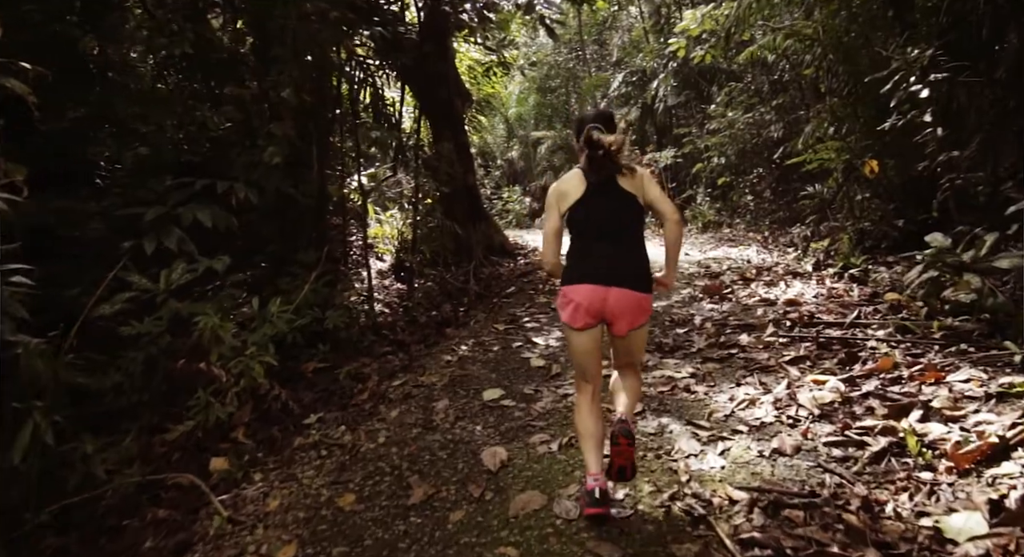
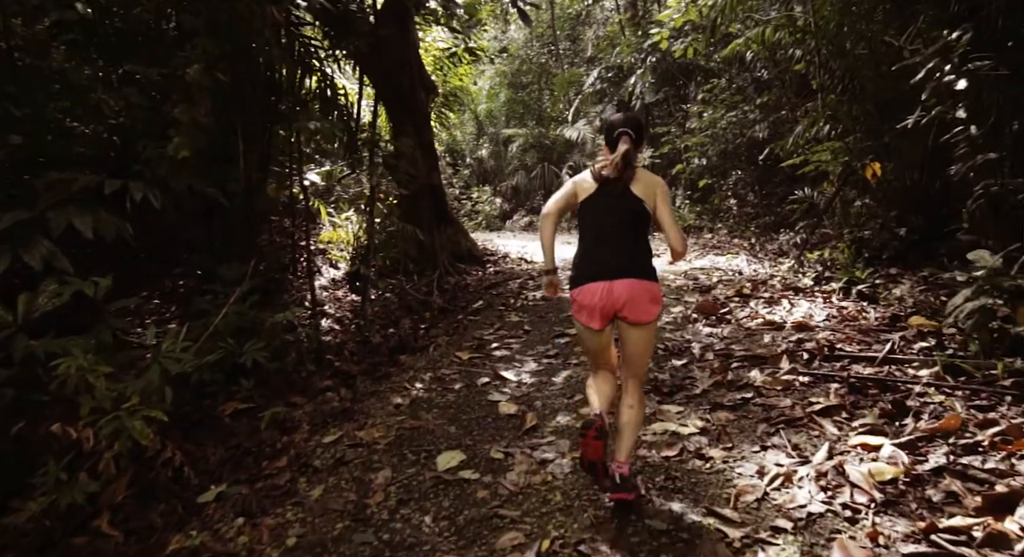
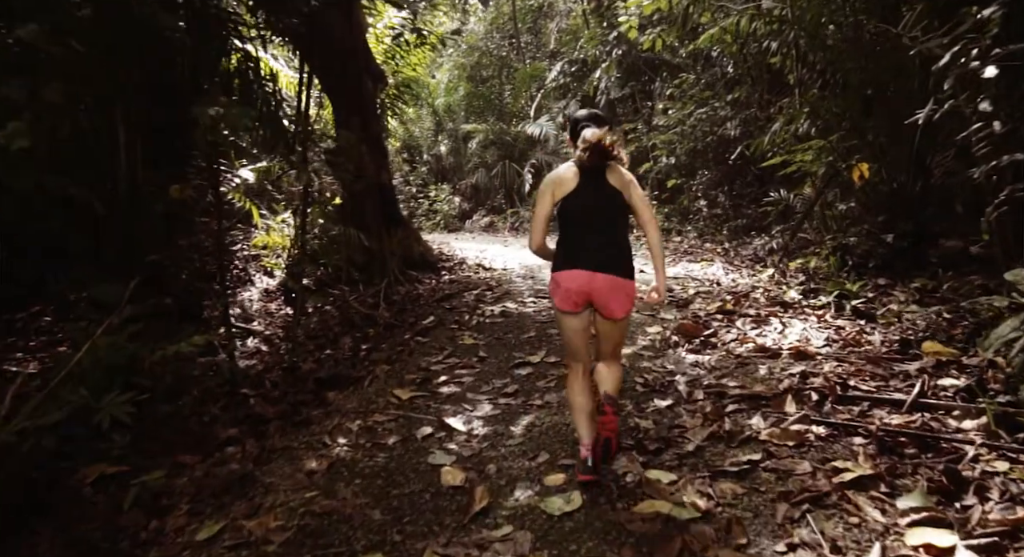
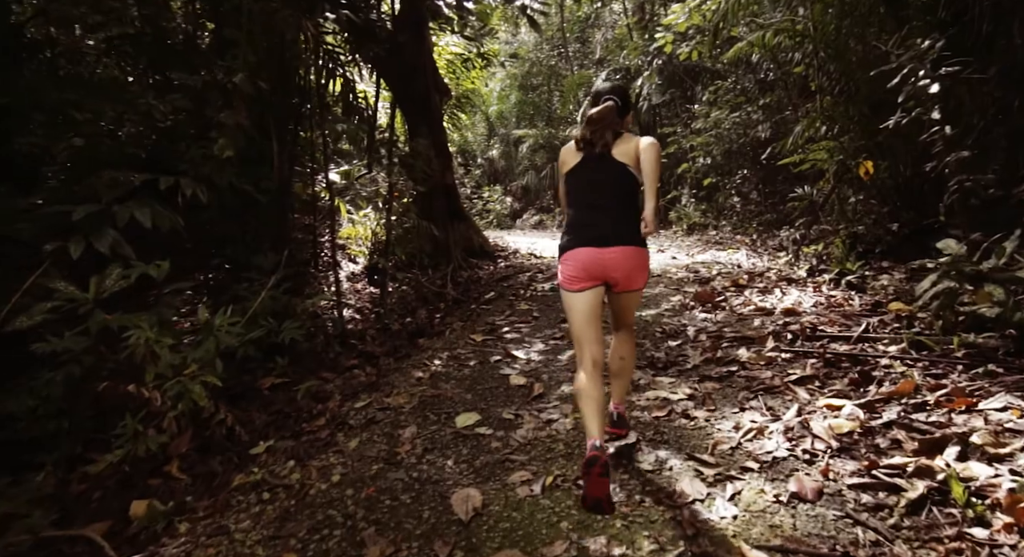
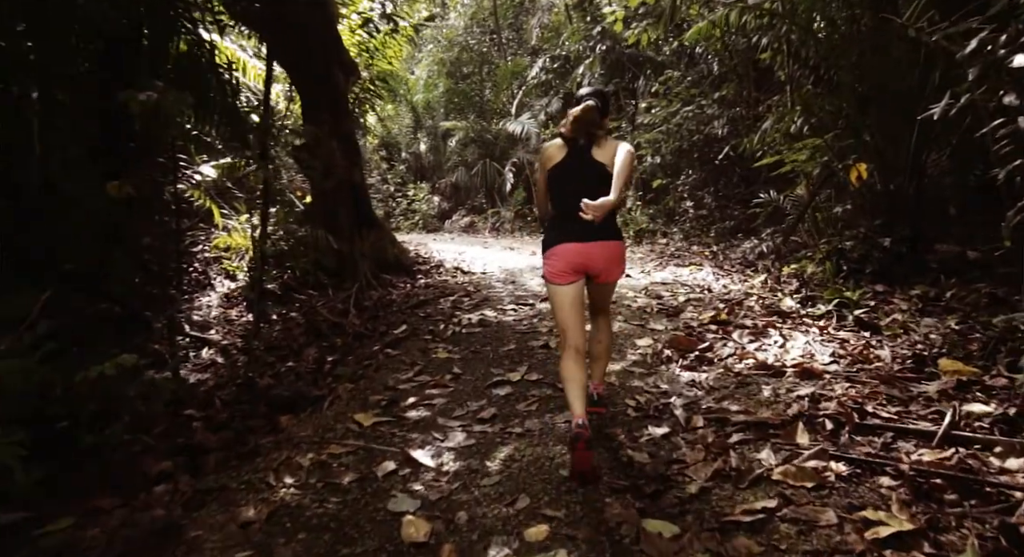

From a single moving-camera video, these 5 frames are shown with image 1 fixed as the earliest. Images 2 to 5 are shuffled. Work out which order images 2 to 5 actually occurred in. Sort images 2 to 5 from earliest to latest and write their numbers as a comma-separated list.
4, 2, 3, 5
